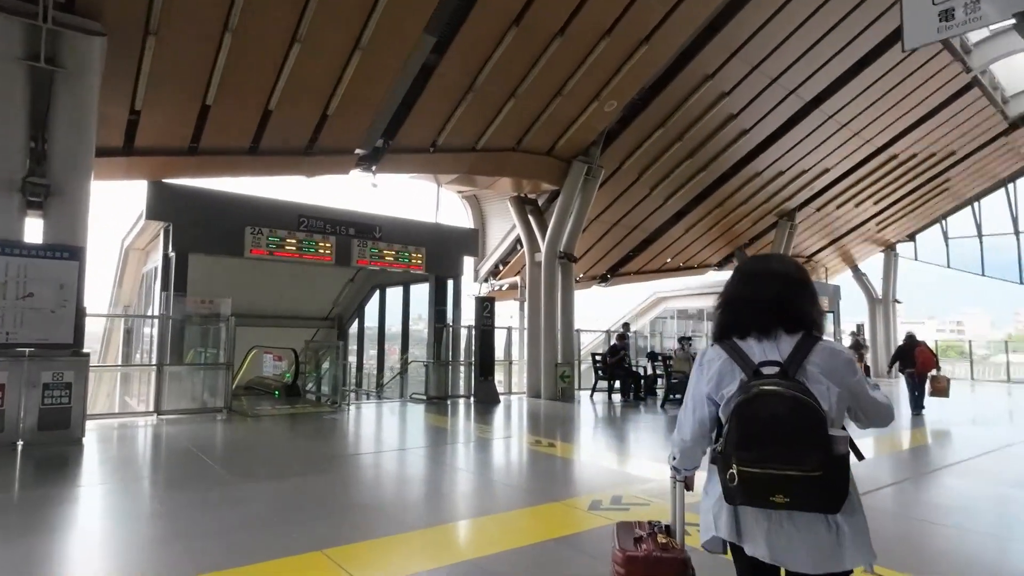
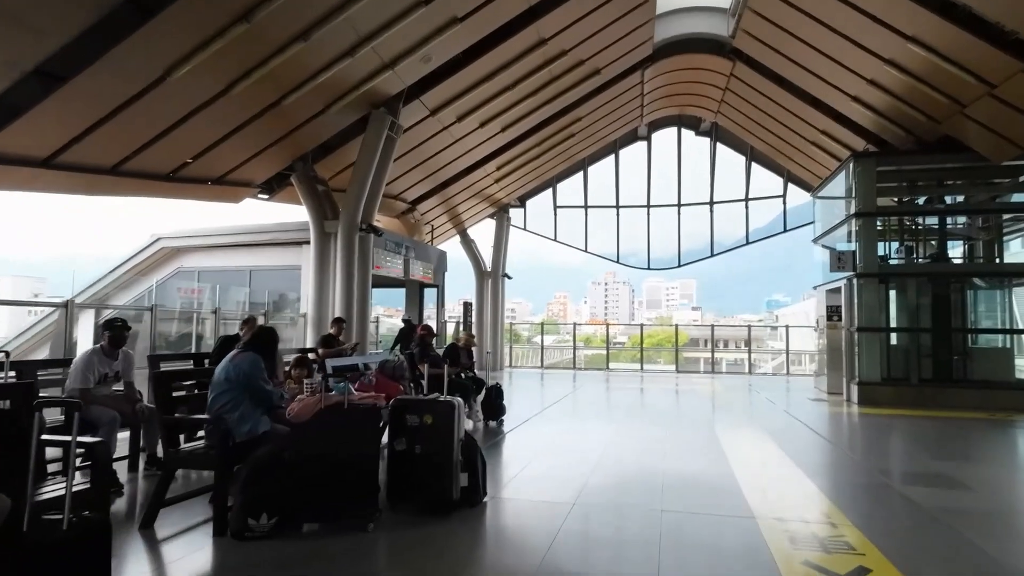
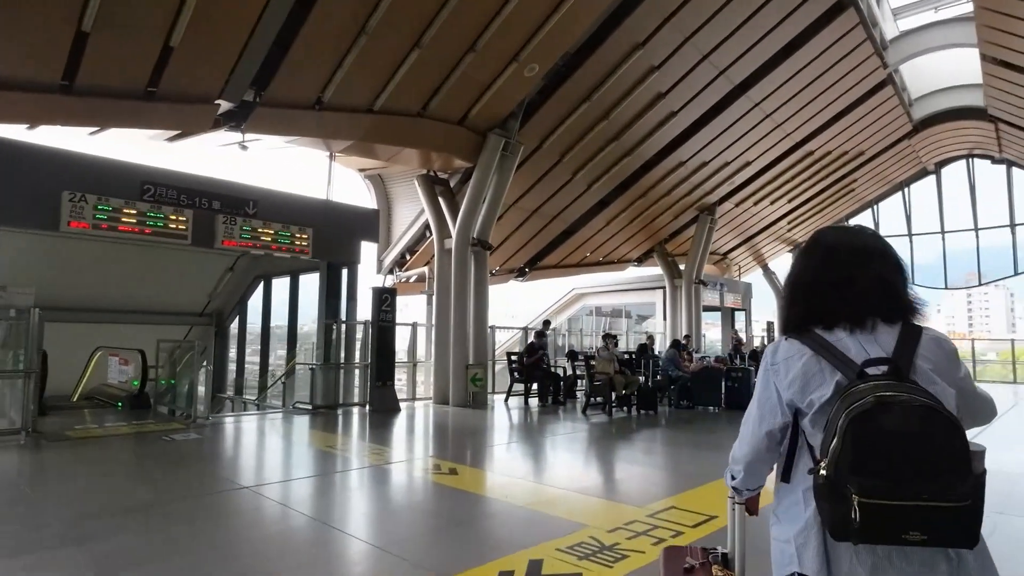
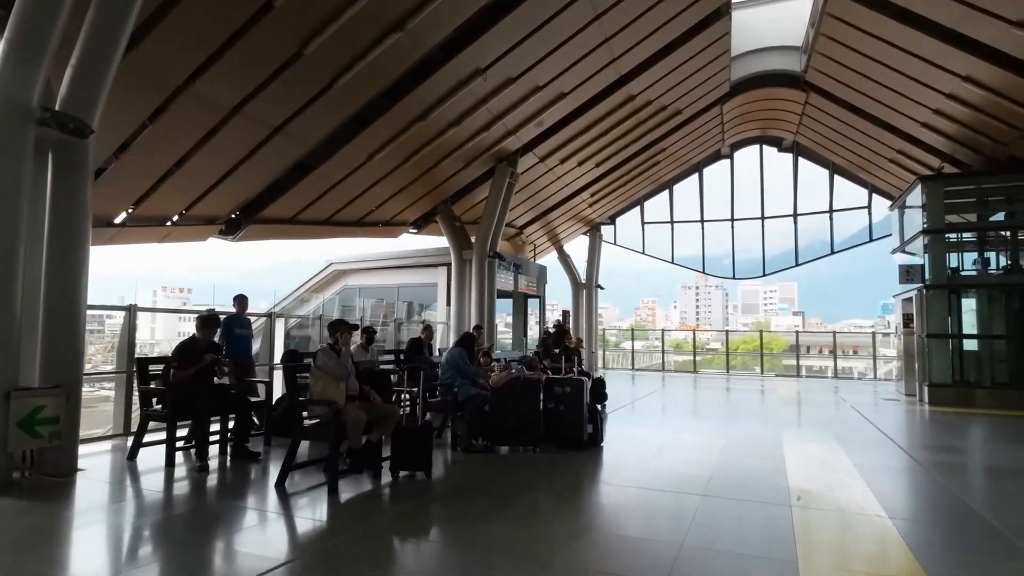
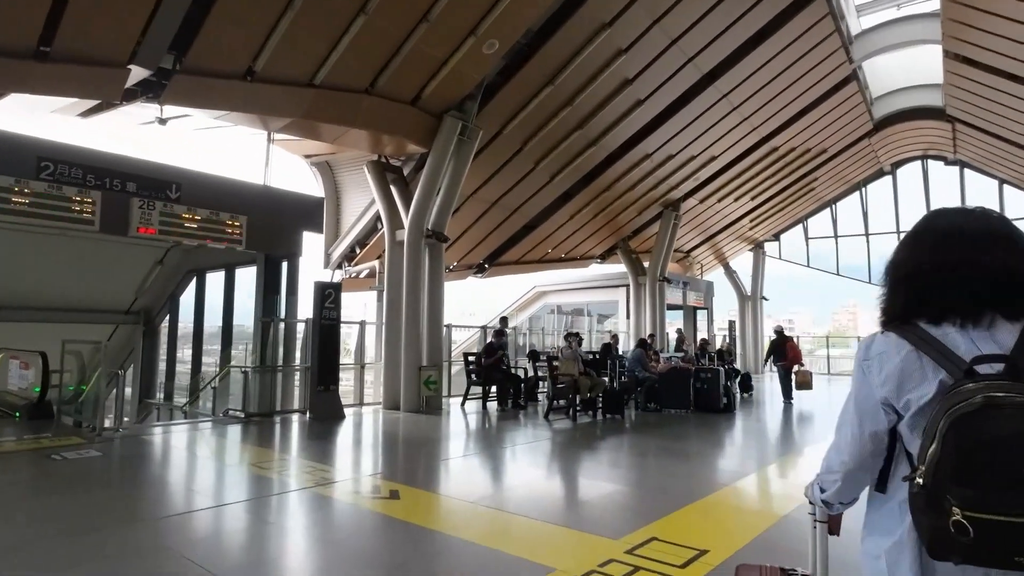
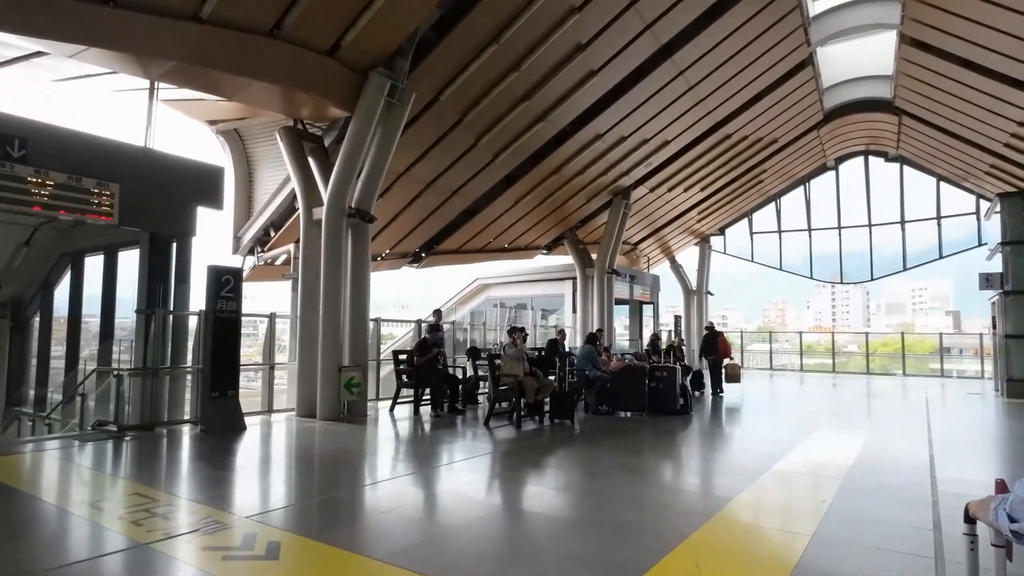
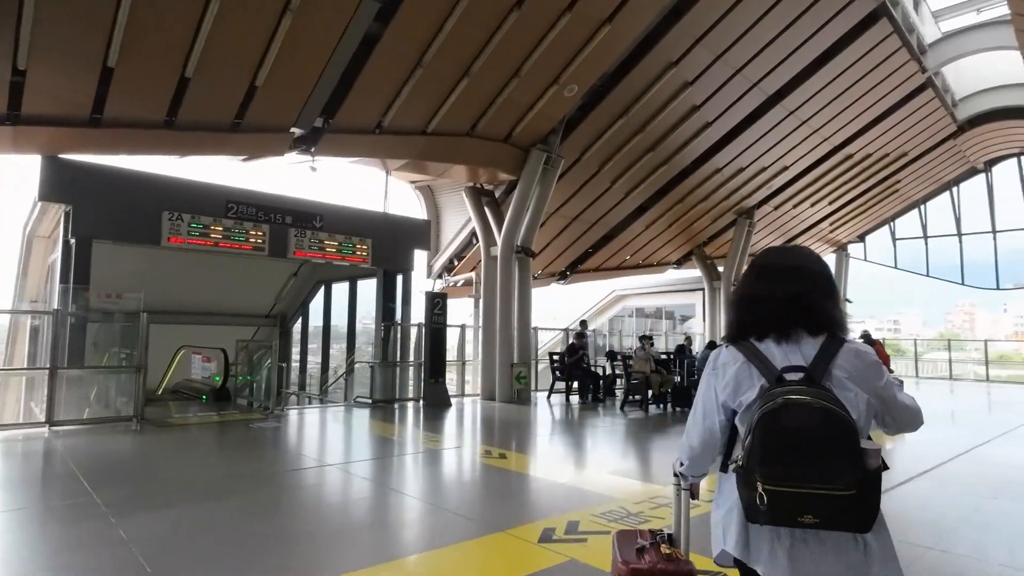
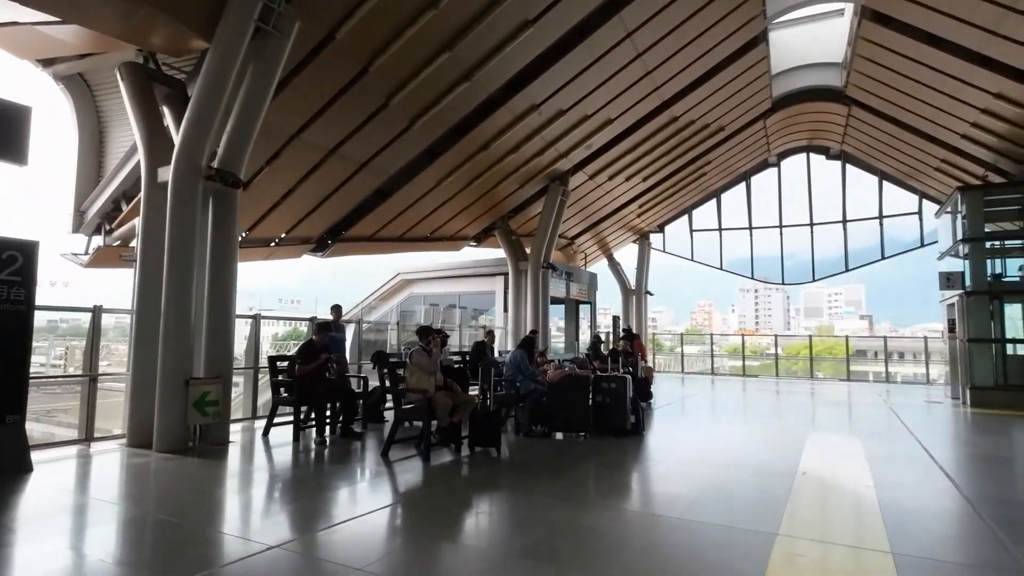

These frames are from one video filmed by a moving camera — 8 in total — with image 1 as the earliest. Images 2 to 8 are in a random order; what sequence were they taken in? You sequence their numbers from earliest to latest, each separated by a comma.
7, 3, 5, 6, 8, 4, 2
